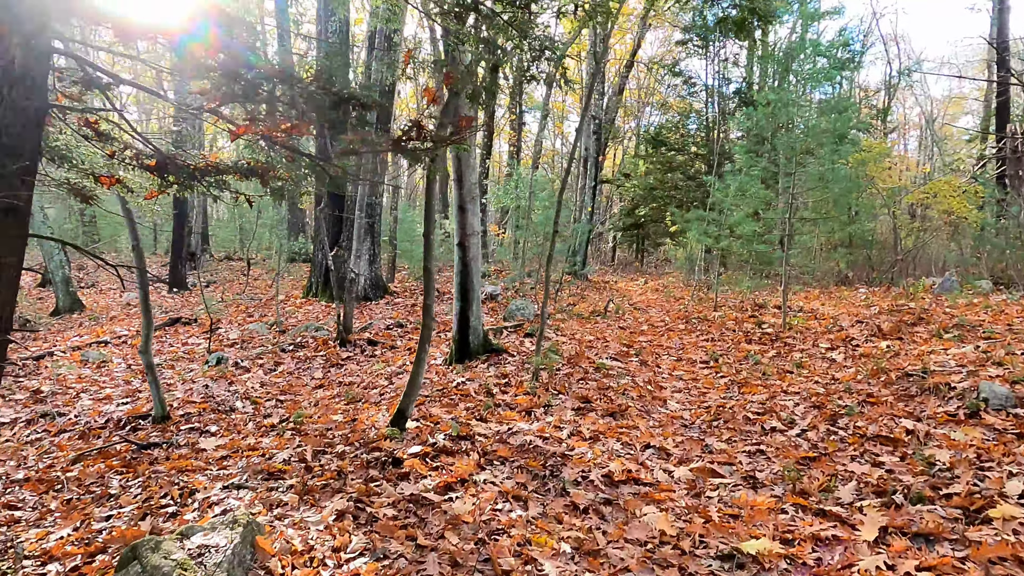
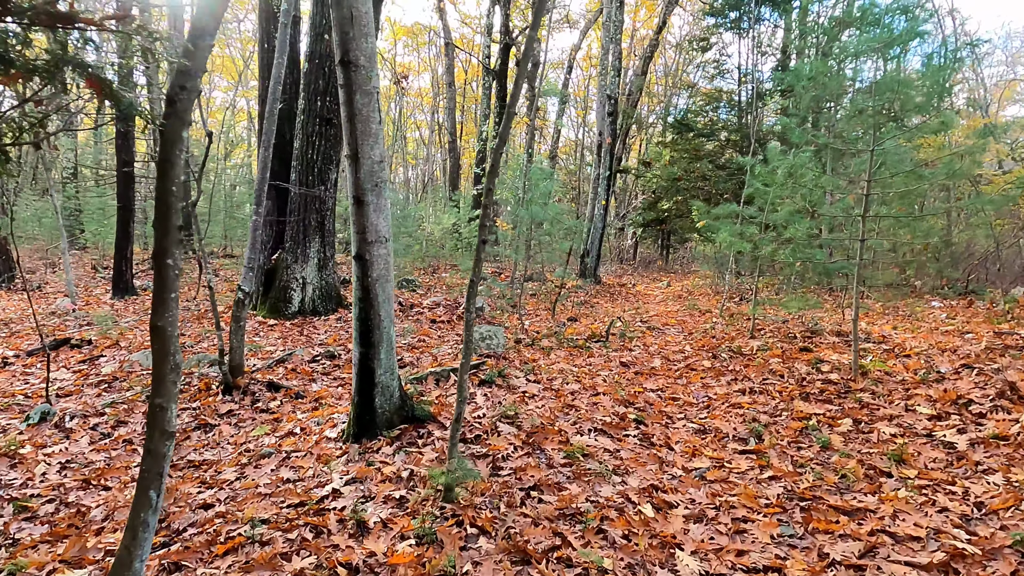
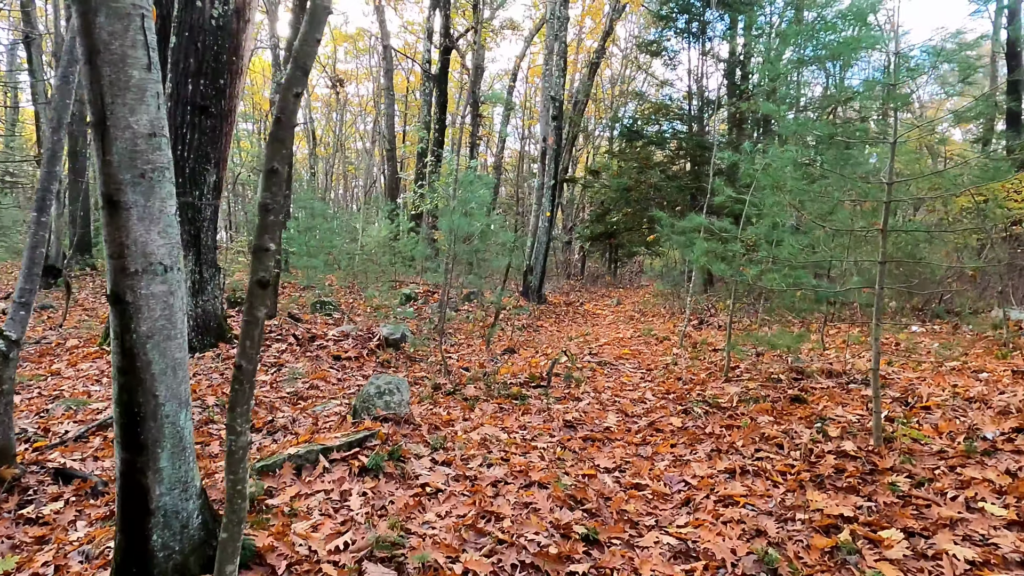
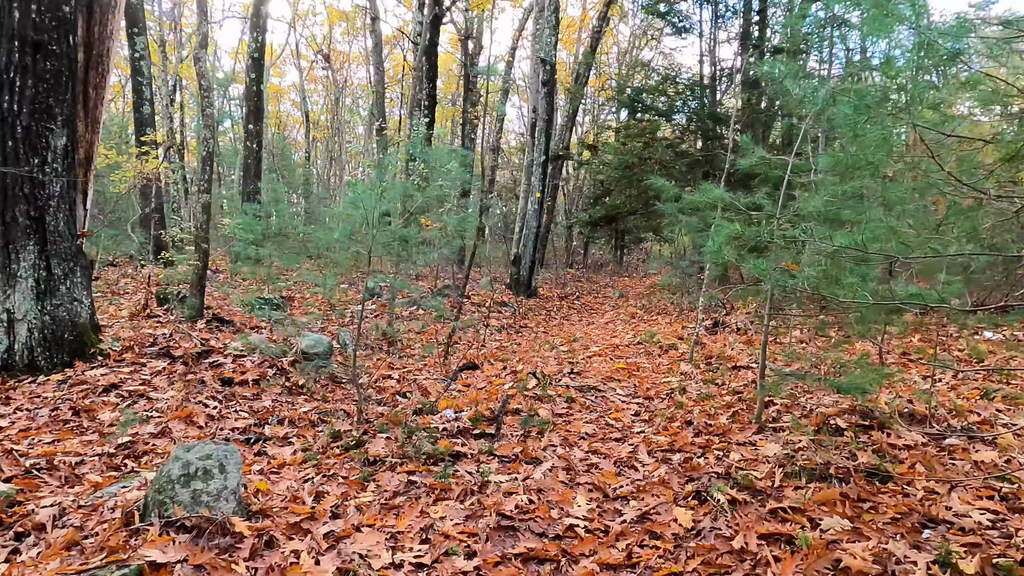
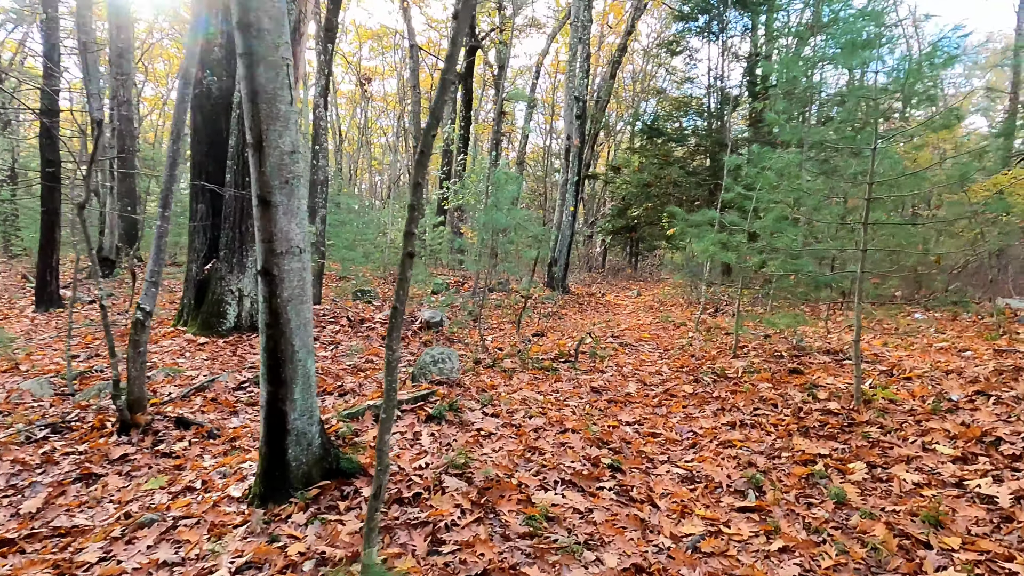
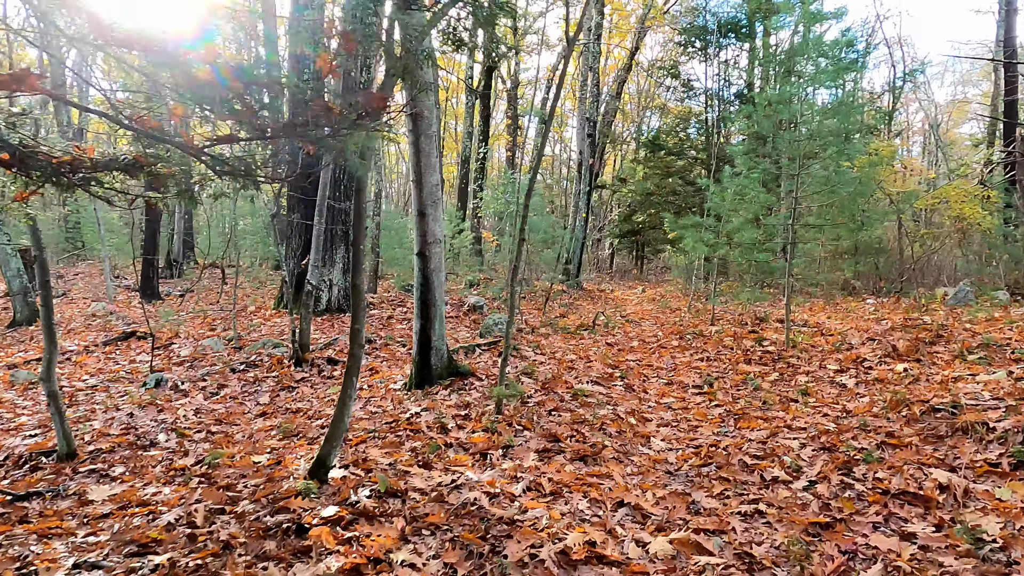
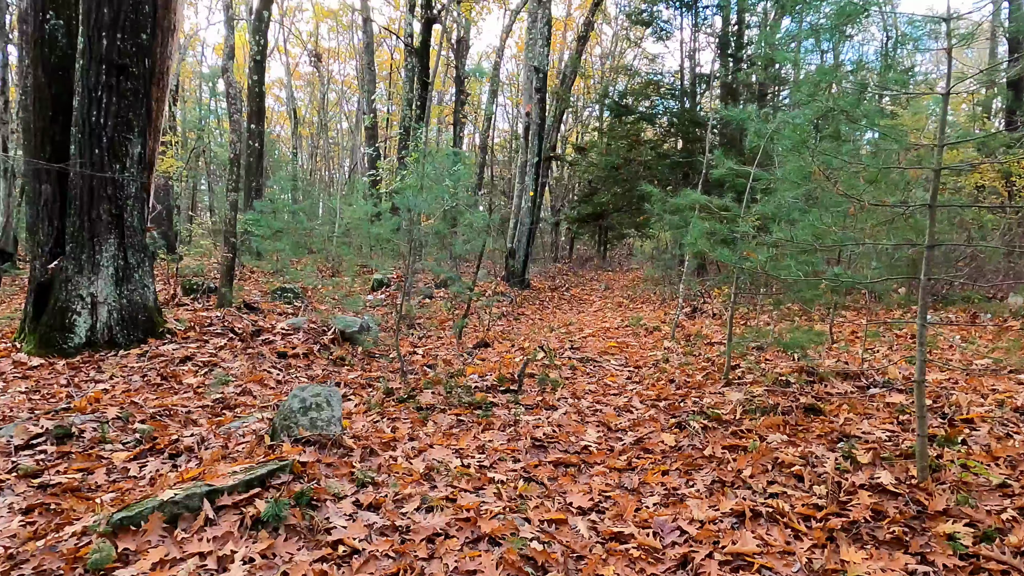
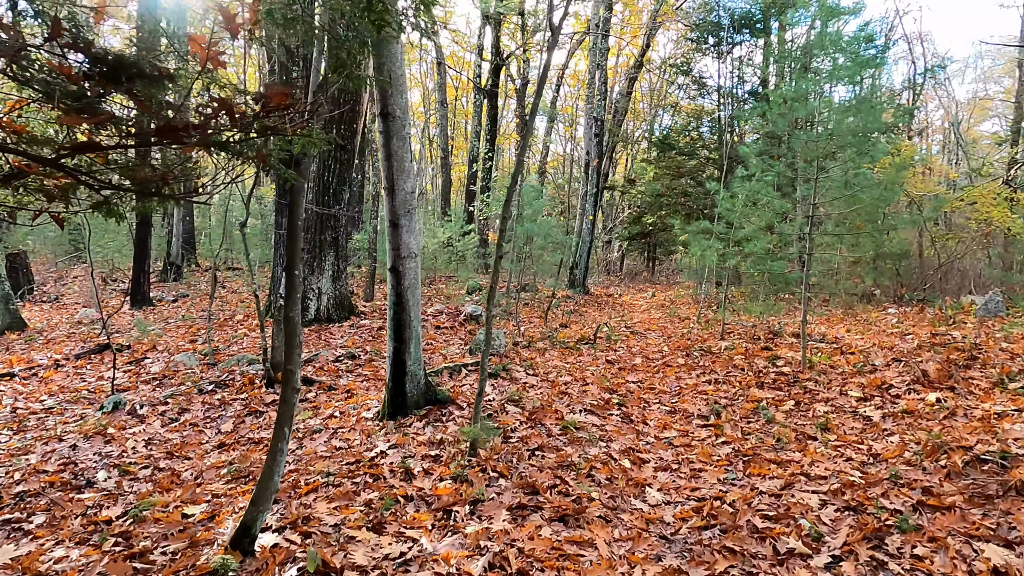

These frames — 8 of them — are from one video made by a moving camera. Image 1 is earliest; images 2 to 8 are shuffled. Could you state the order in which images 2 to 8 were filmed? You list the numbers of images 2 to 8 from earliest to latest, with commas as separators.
6, 8, 2, 5, 3, 7, 4
